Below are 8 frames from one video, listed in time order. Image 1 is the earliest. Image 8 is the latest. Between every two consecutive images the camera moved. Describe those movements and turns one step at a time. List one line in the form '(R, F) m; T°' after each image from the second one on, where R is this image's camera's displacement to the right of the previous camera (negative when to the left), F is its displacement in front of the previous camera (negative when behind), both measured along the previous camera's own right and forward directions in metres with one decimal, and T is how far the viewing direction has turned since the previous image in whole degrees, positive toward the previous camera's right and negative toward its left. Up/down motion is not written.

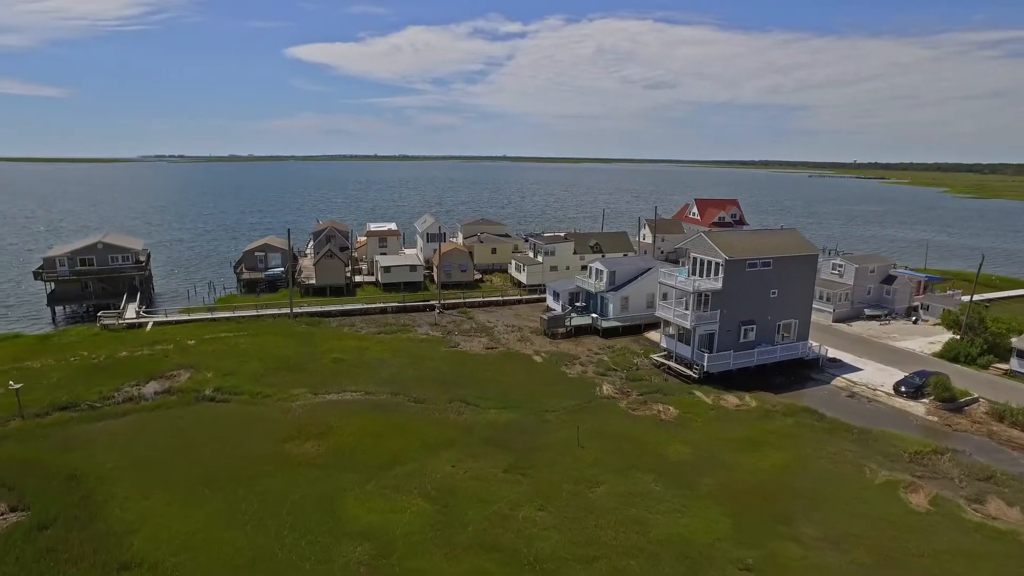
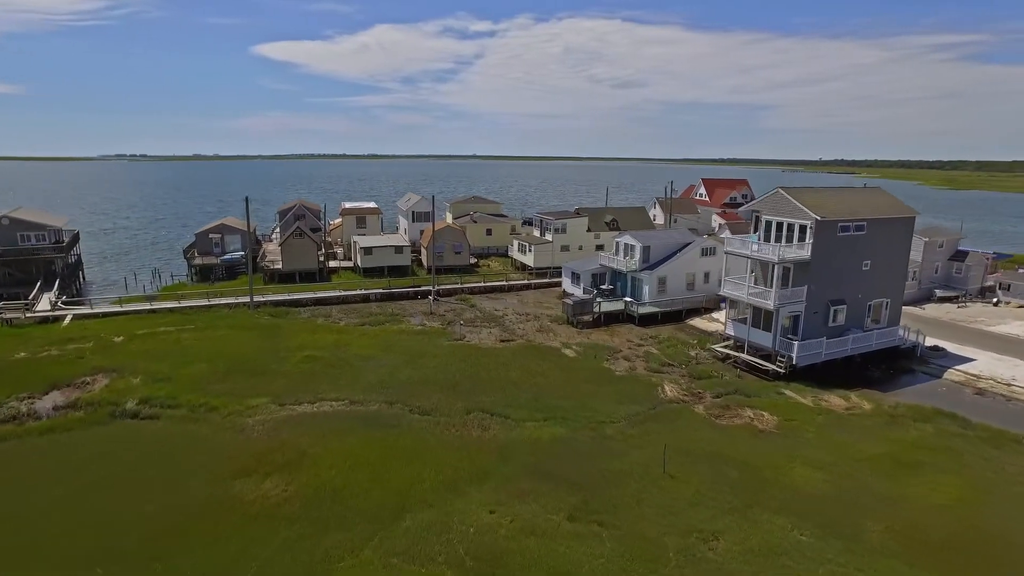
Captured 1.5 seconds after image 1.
(-2.3, +8.3) m; +2°
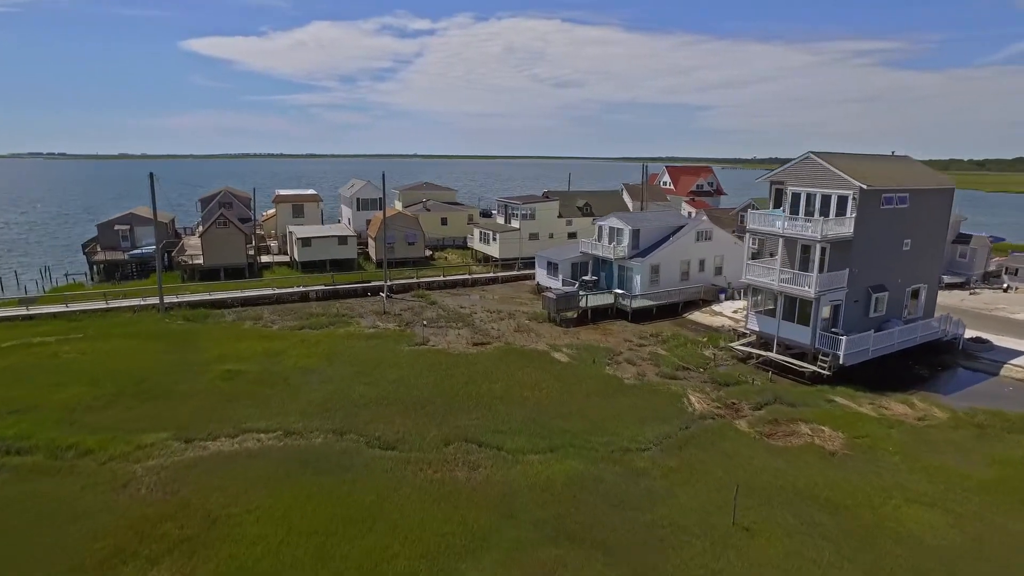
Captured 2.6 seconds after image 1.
(-1.2, +5.7) m; +5°
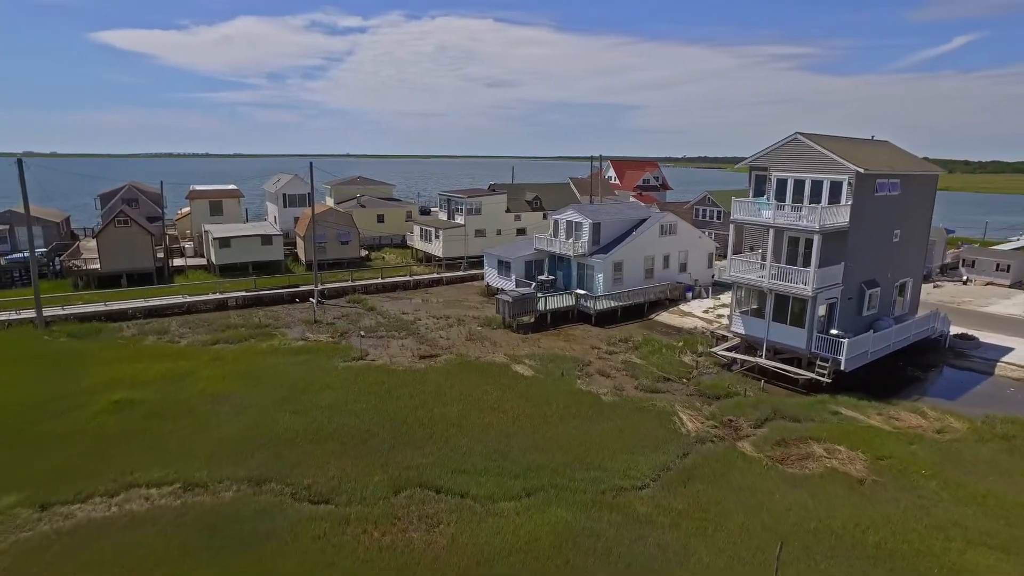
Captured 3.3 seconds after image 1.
(-0.5, +3.4) m; +5°
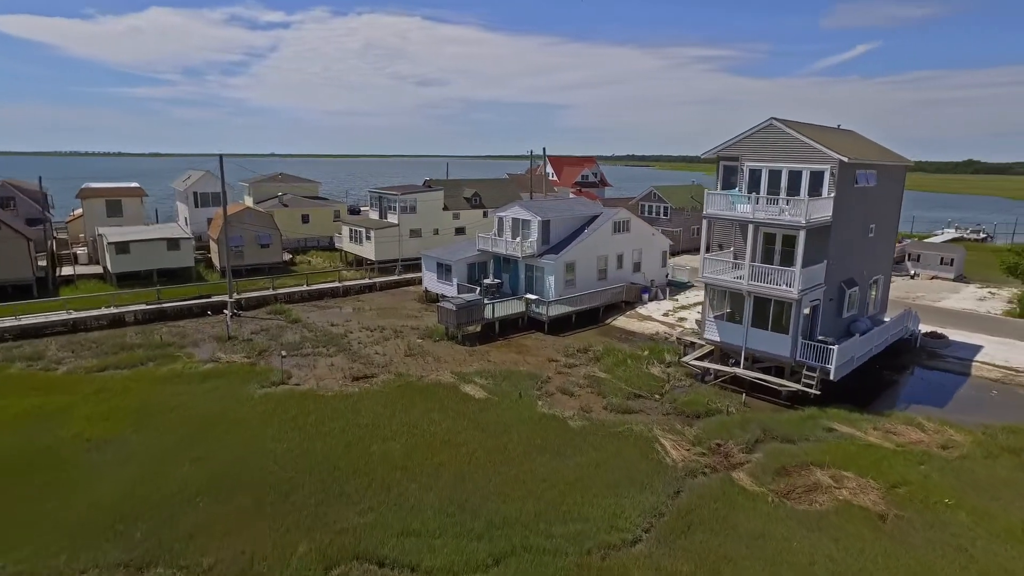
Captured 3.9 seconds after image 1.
(-0.4, +2.8) m; +6°
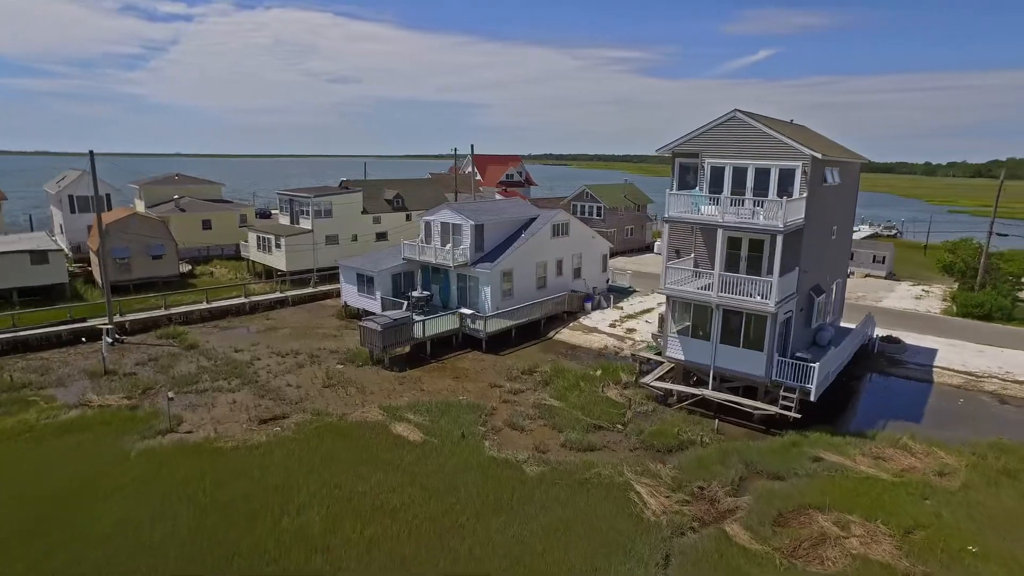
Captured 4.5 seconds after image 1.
(-0.4, +2.7) m; +7°
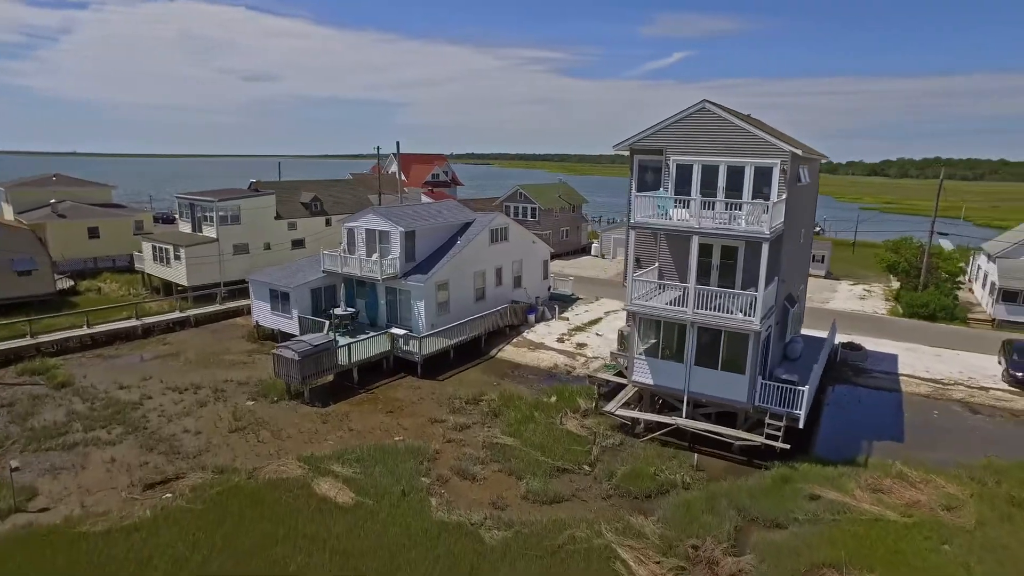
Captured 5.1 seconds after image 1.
(-0.4, +2.5) m; +7°
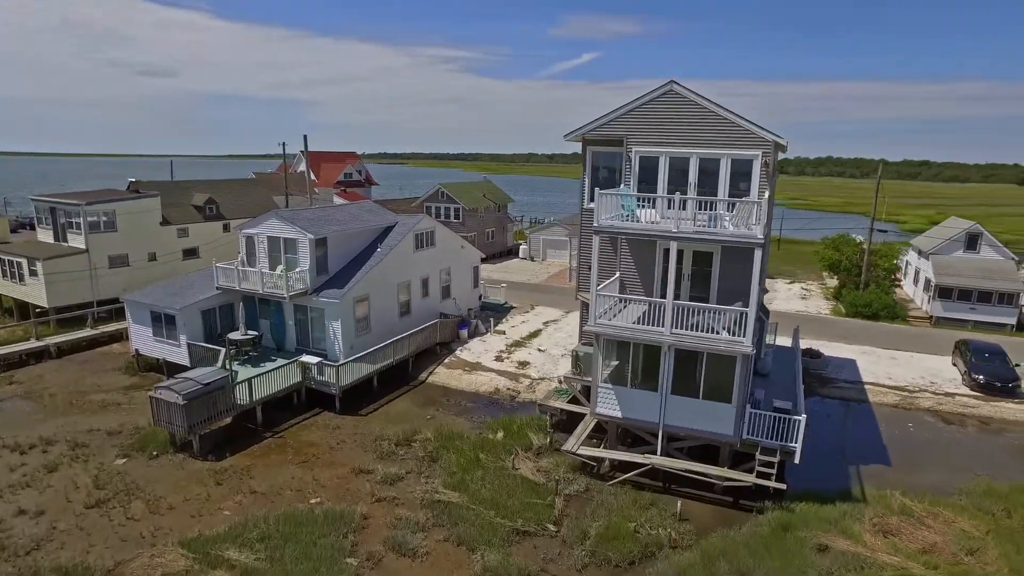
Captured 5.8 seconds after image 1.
(-0.4, +2.7) m; +7°
